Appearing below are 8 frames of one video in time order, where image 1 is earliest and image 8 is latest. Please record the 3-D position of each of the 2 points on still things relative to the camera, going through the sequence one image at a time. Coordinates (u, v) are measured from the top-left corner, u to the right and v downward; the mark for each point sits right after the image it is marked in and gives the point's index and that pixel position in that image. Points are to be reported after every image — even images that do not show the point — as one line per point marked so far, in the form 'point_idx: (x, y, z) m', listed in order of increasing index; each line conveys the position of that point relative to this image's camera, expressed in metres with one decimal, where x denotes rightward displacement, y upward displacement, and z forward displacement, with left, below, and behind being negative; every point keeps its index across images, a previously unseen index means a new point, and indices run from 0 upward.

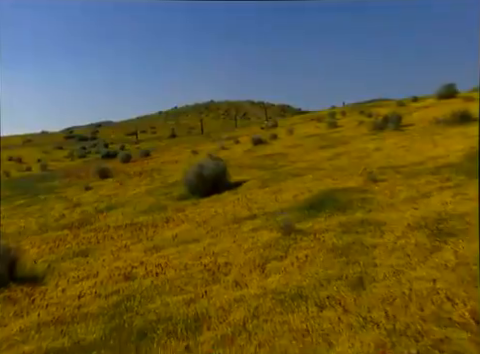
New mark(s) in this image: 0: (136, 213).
0: (-3.8, -1.4, +15.4) m
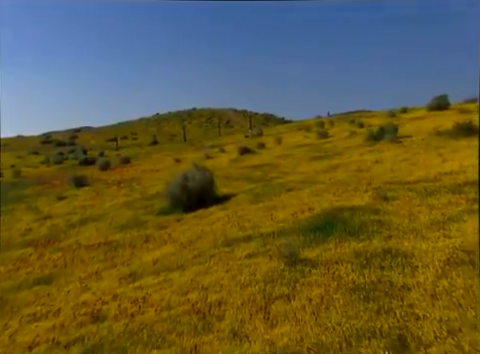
0: (-4.2, -1.8, +13.7) m
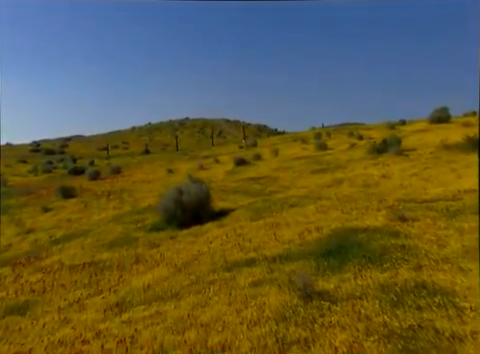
0: (-4.3, -2.2, +12.6) m
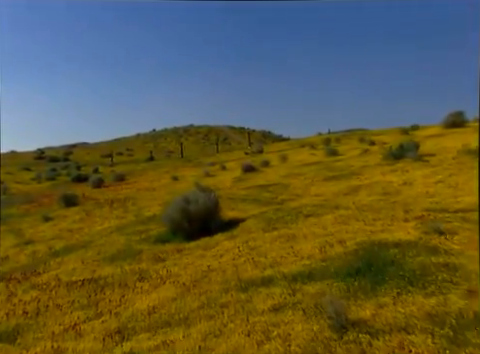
0: (-3.9, -2.4, +11.6) m
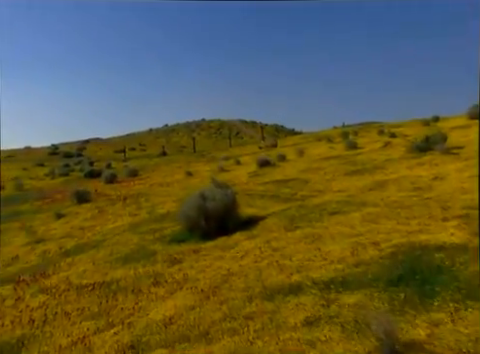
0: (-3.4, -2.3, +11.0) m
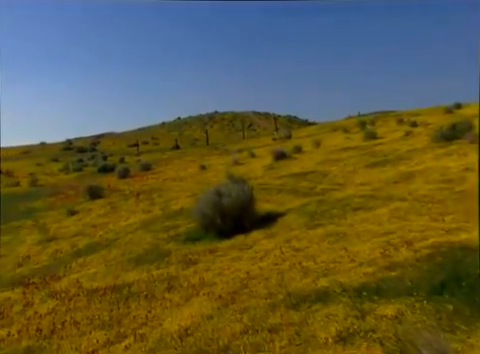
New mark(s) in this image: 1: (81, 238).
0: (-2.9, -2.2, +10.5) m
1: (-5.8, -2.2, +15.0) m
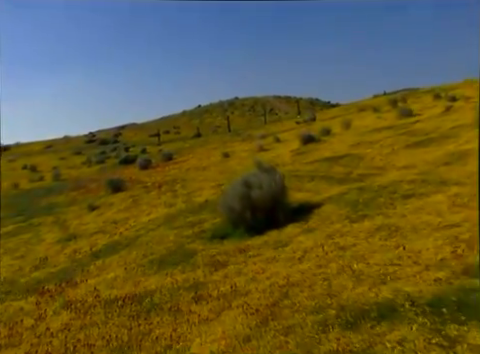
0: (-2.1, -2.1, +9.4) m
1: (-4.8, -2.0, +14.1) m
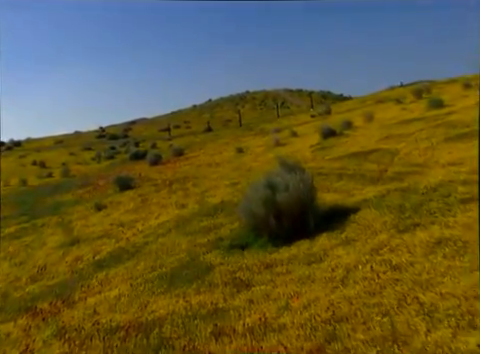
0: (-1.6, -2.1, +8.0) m
1: (-4.2, -2.0, +12.8) m
